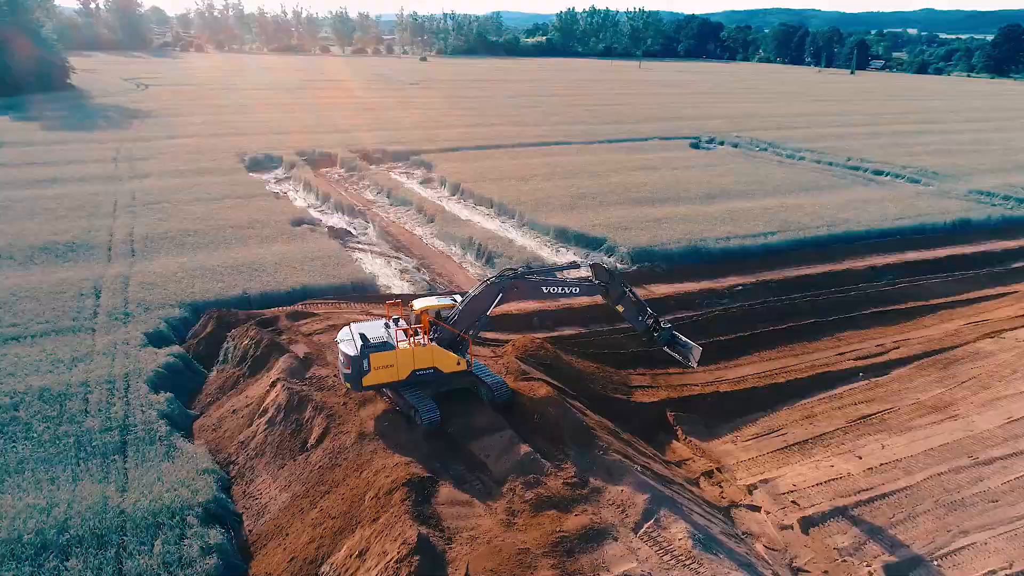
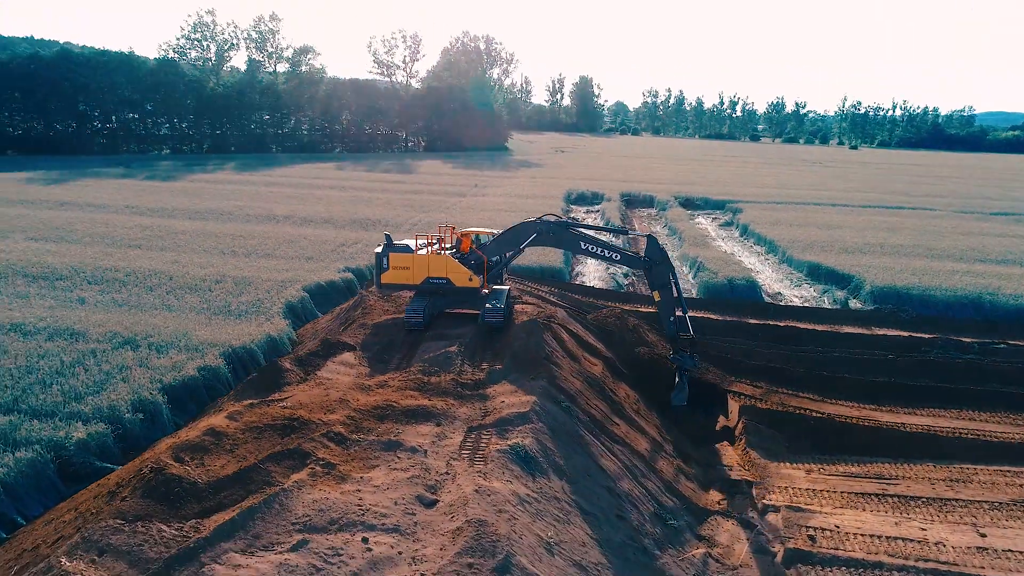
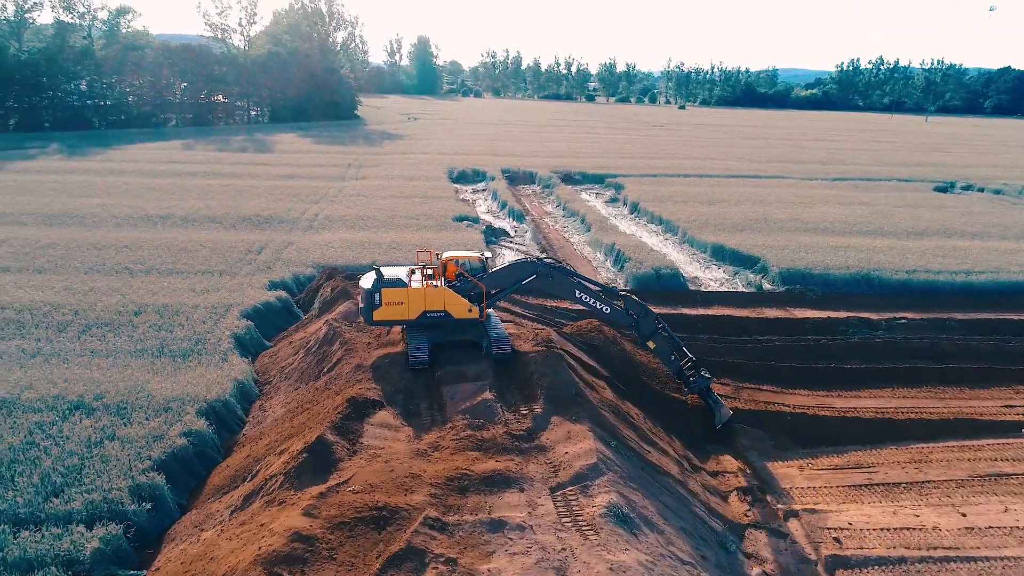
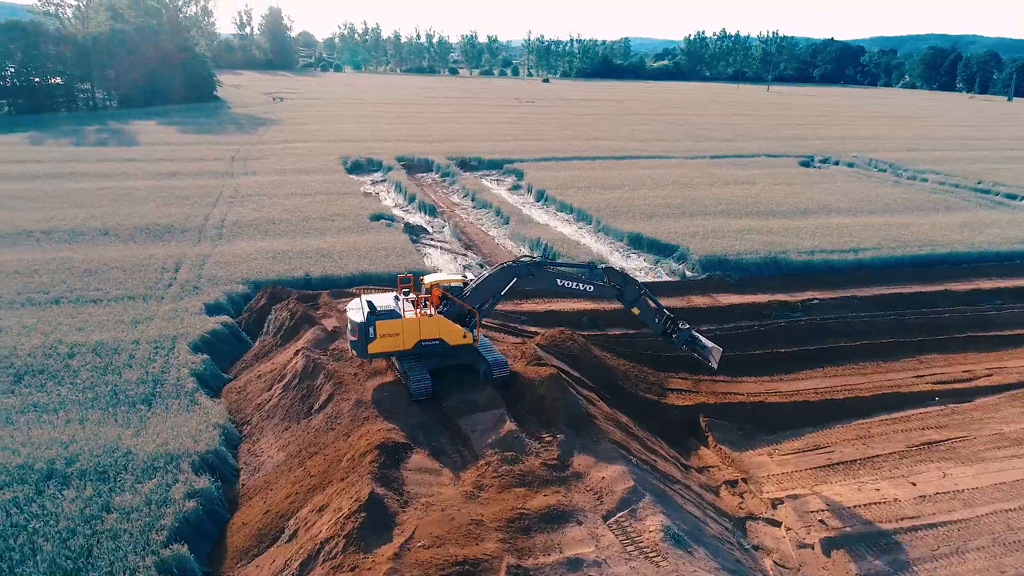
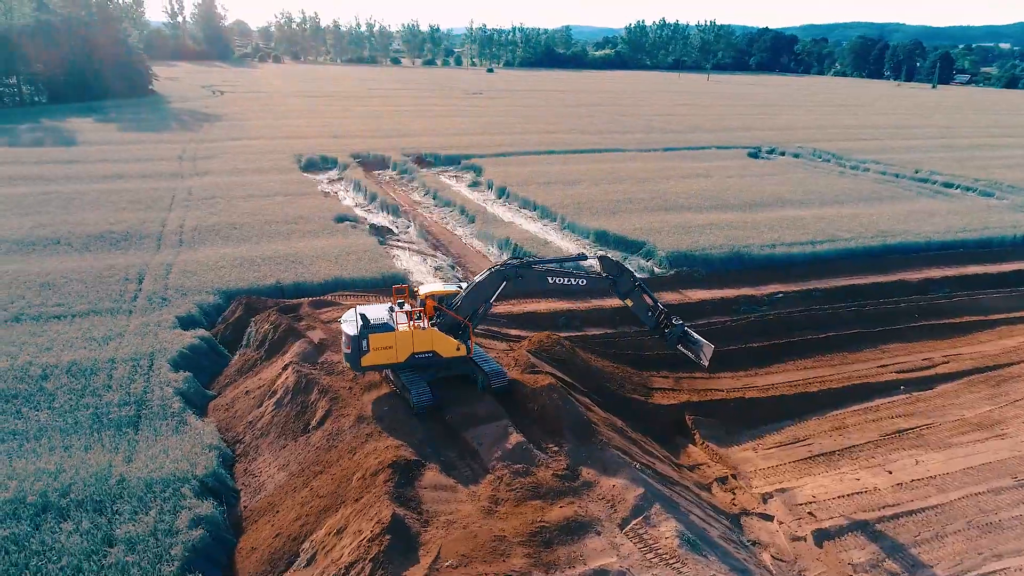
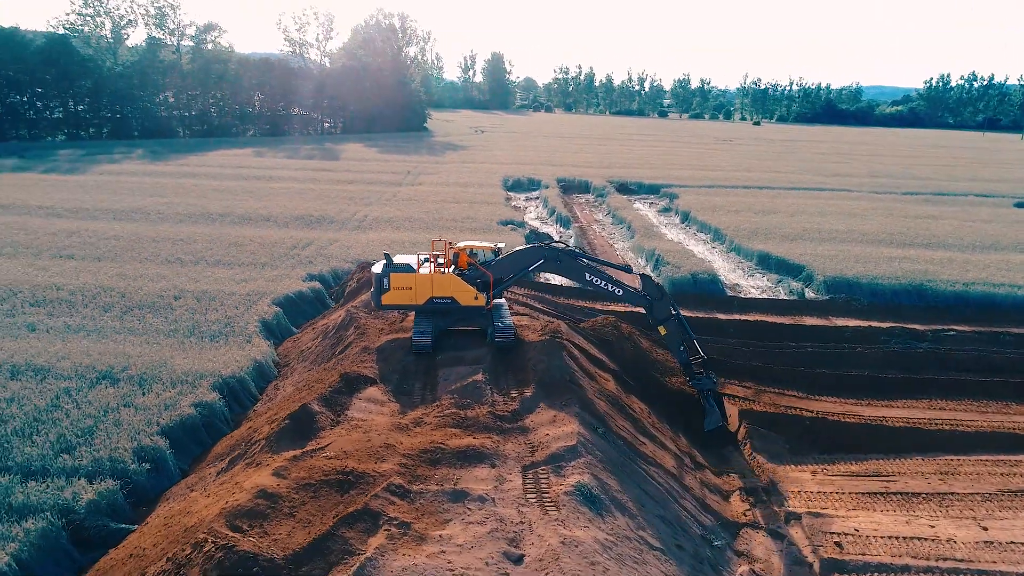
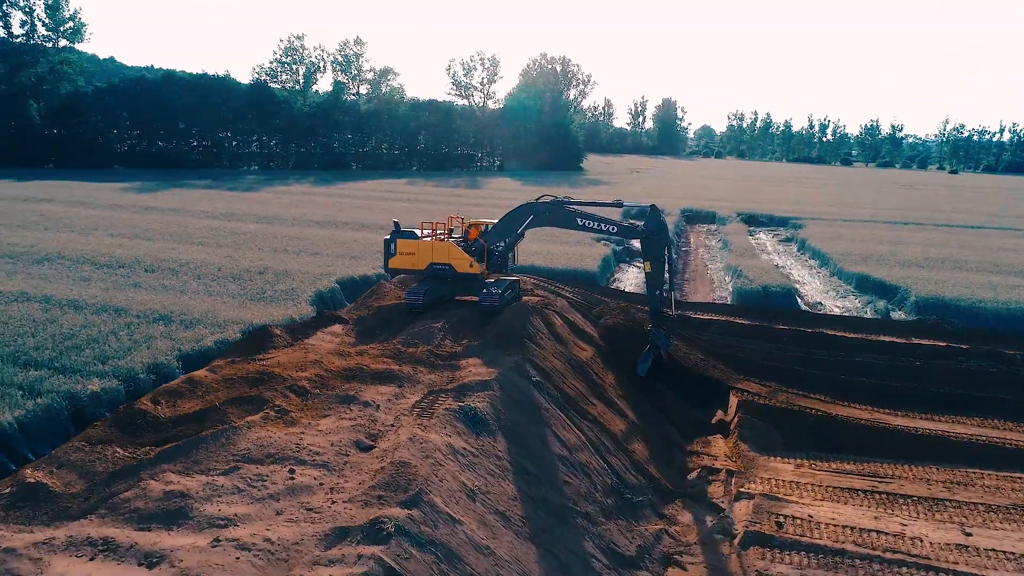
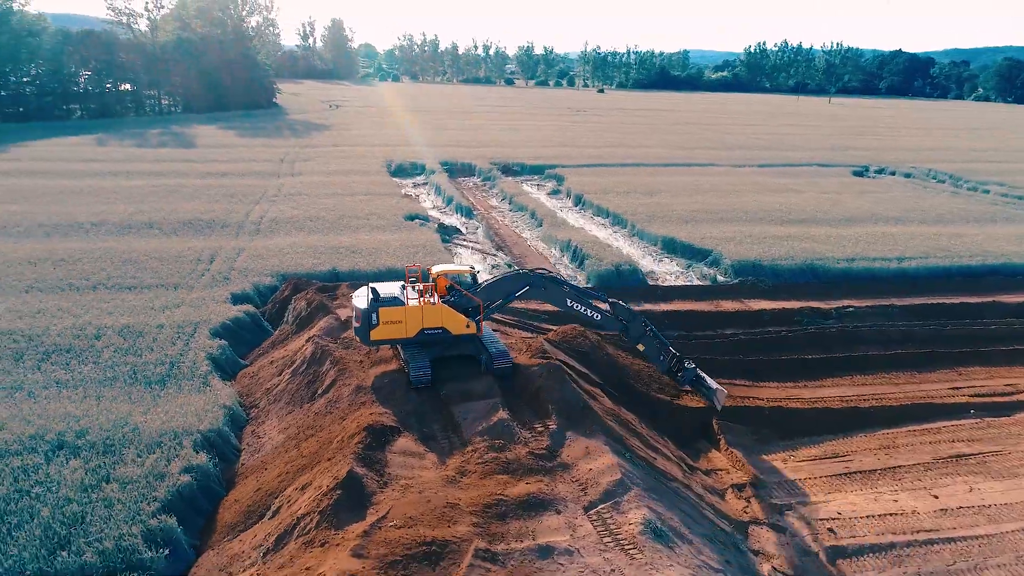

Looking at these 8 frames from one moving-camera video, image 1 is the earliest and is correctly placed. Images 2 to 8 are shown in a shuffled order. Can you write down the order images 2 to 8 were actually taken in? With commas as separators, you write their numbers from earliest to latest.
5, 4, 8, 3, 6, 2, 7
